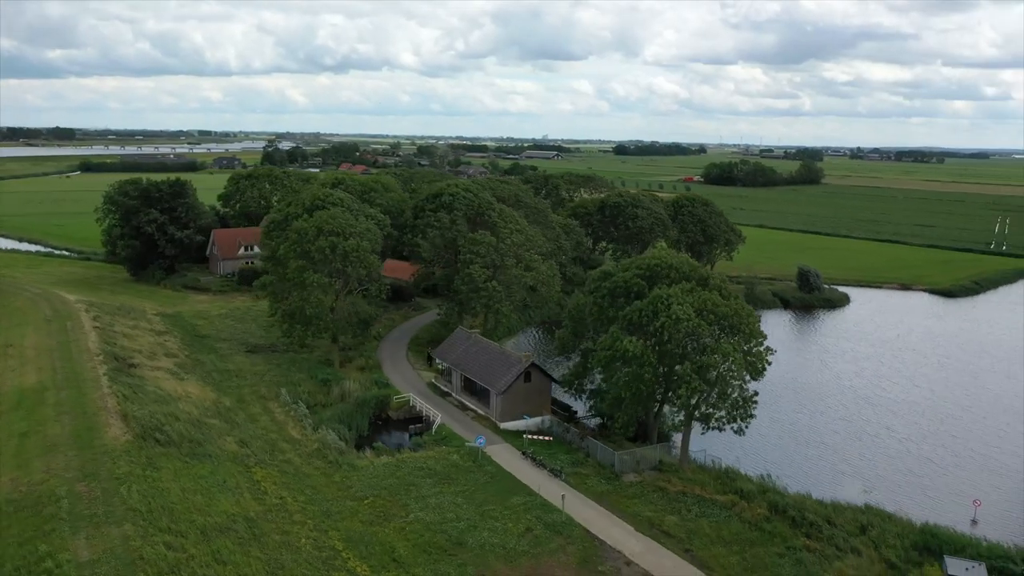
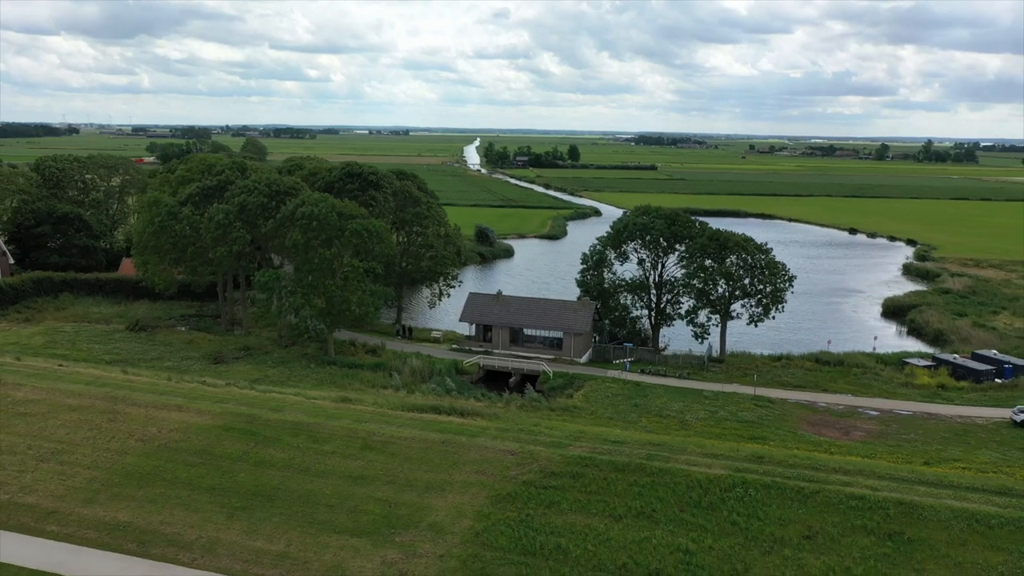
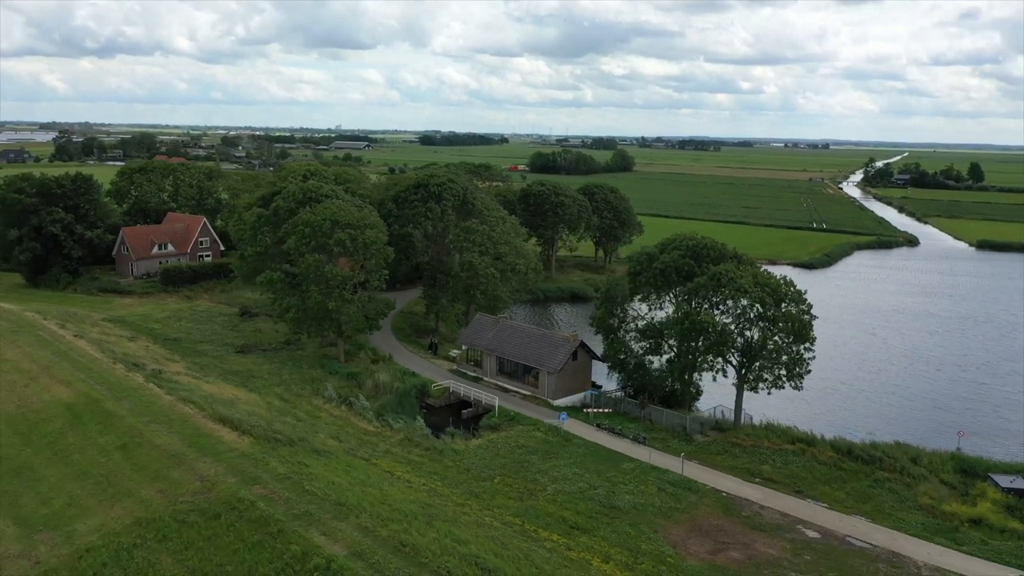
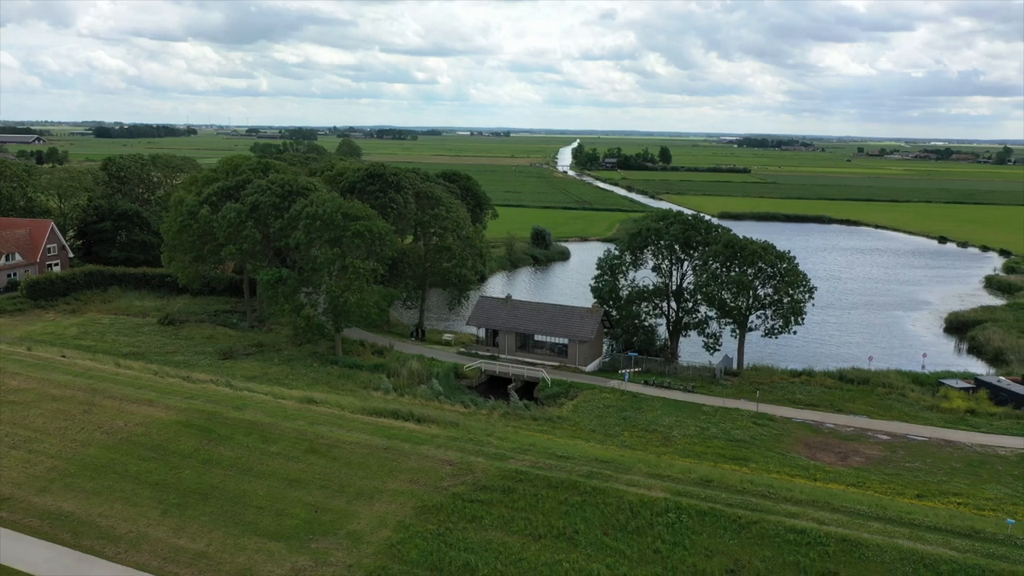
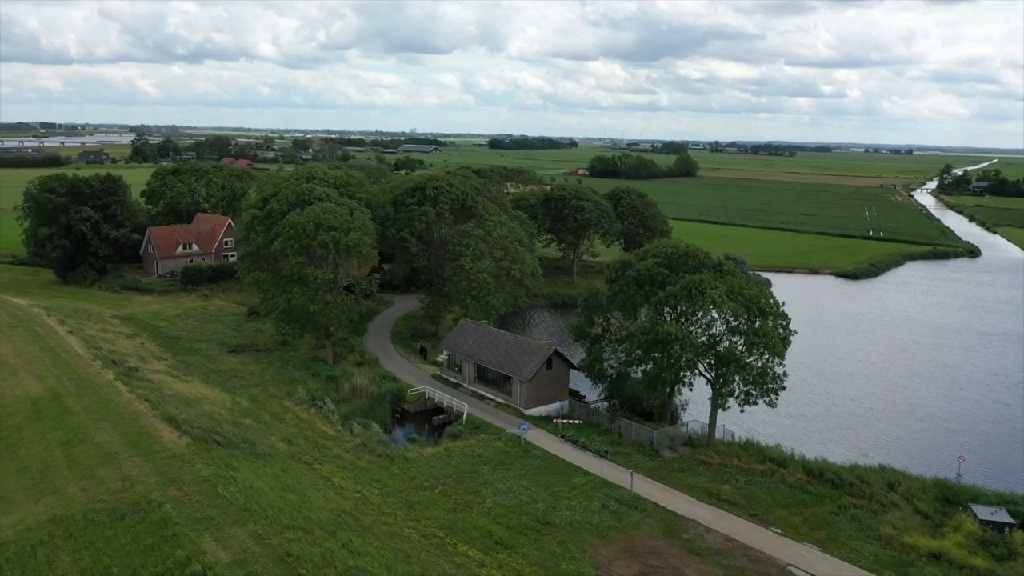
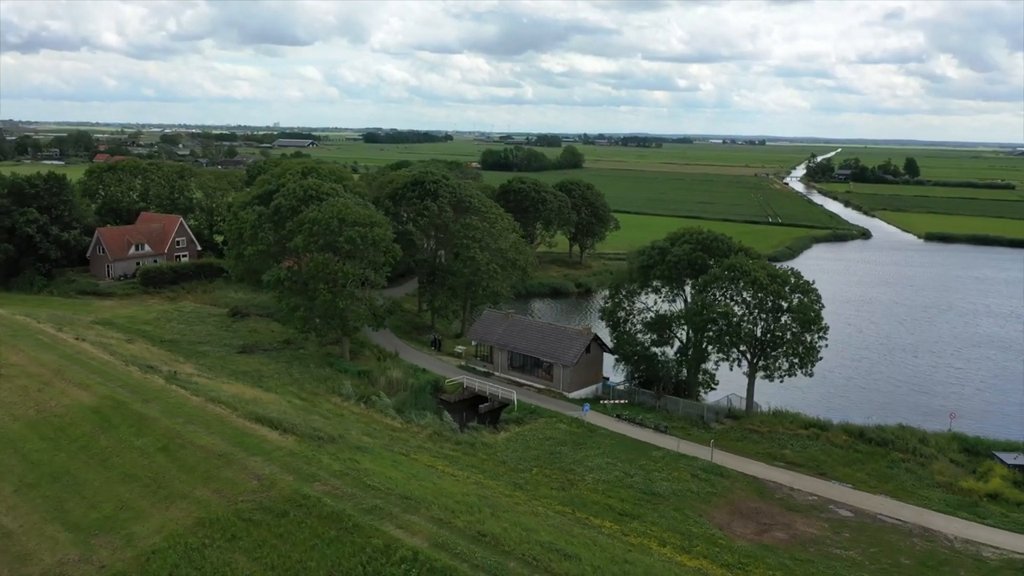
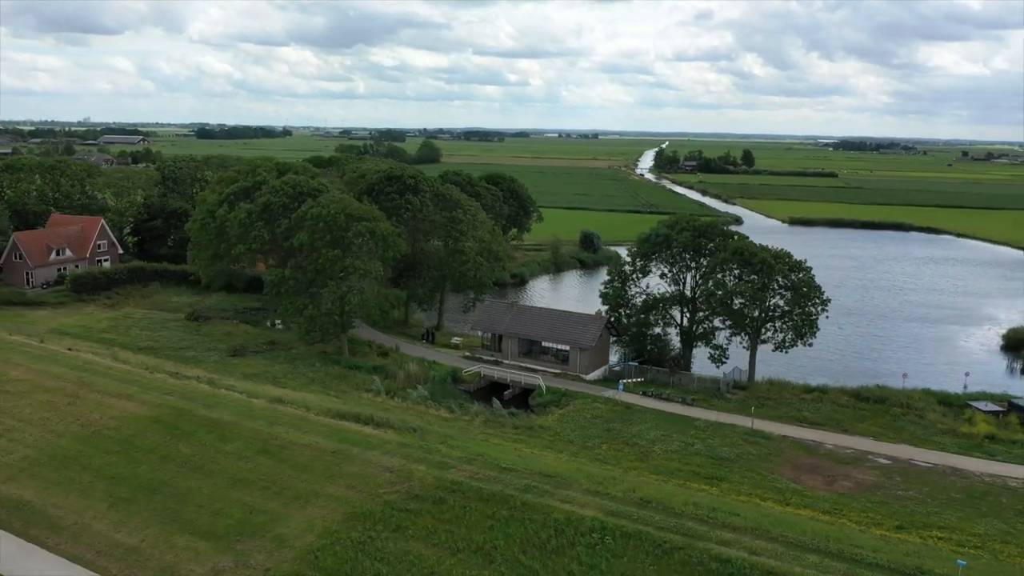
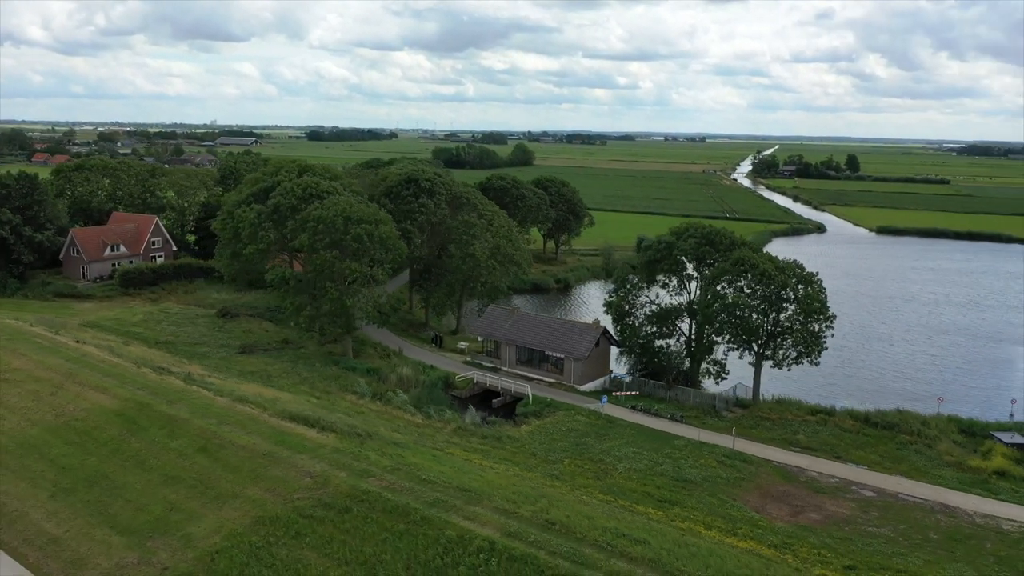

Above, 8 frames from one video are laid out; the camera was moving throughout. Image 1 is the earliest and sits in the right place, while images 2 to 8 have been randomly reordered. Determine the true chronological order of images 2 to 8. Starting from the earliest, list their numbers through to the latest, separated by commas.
5, 3, 6, 8, 7, 4, 2
